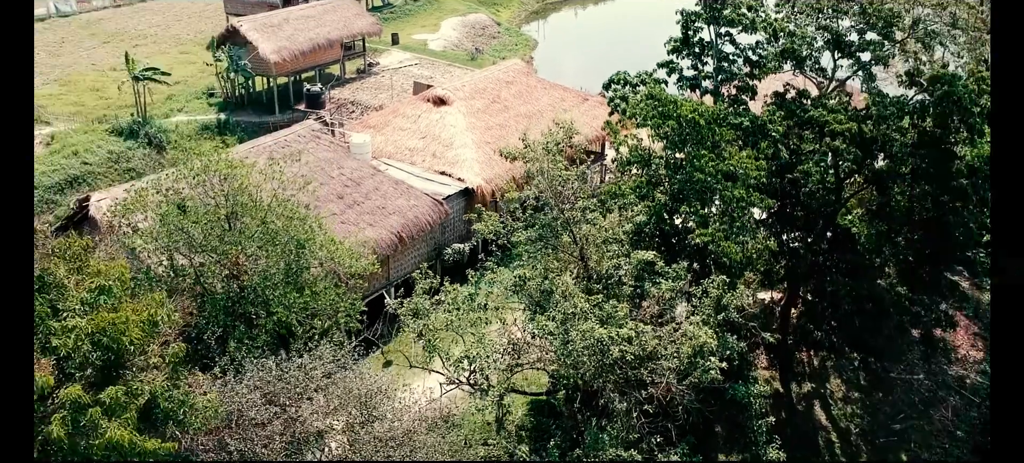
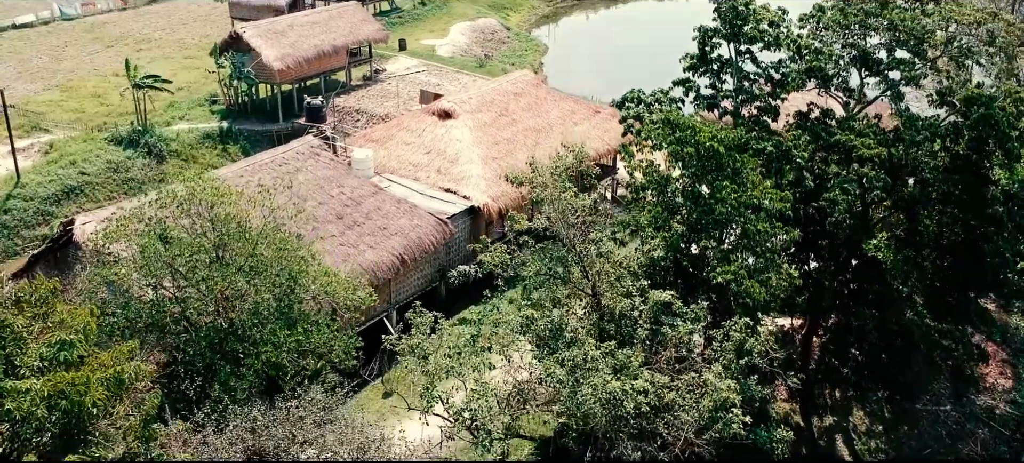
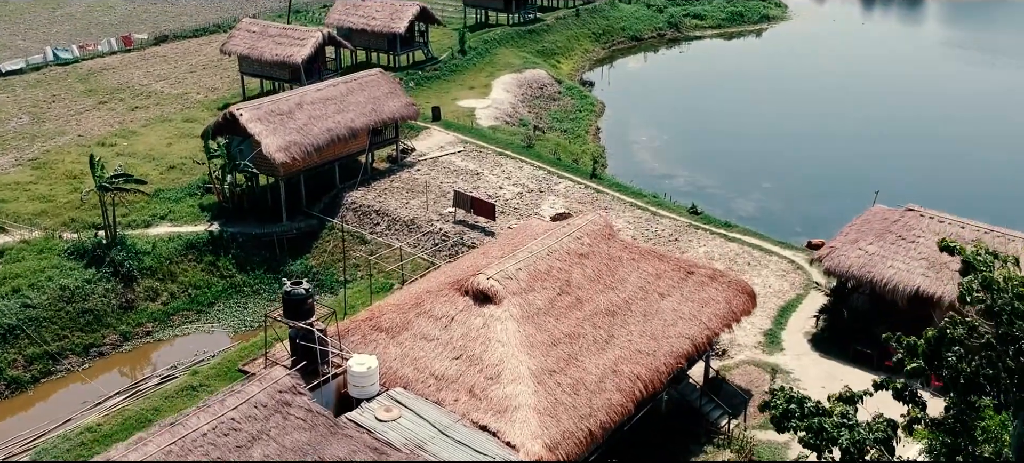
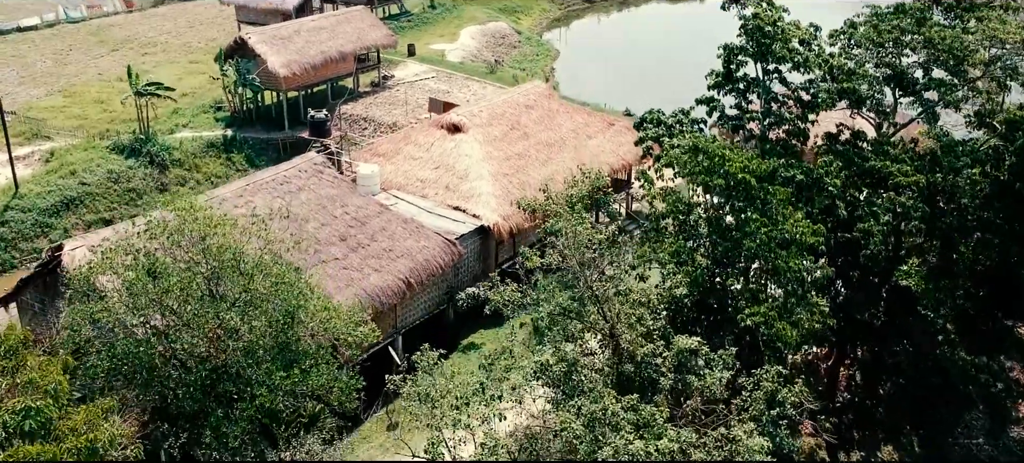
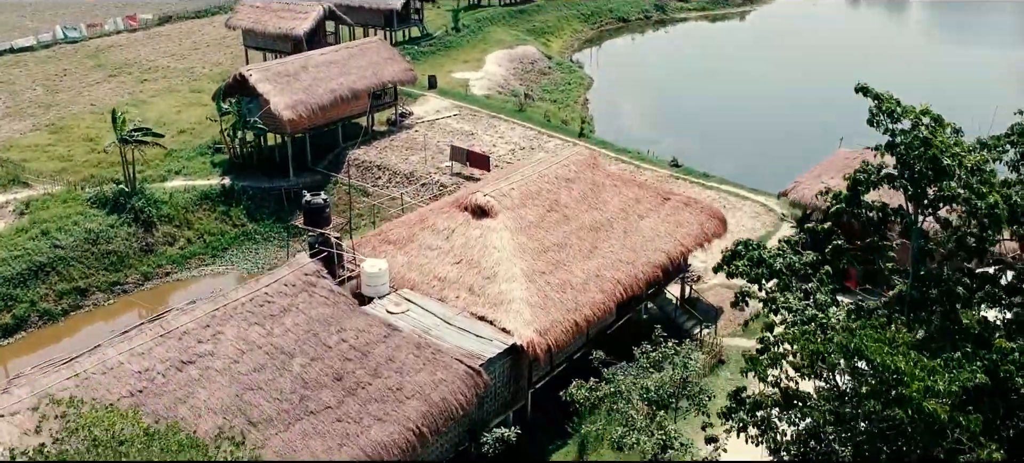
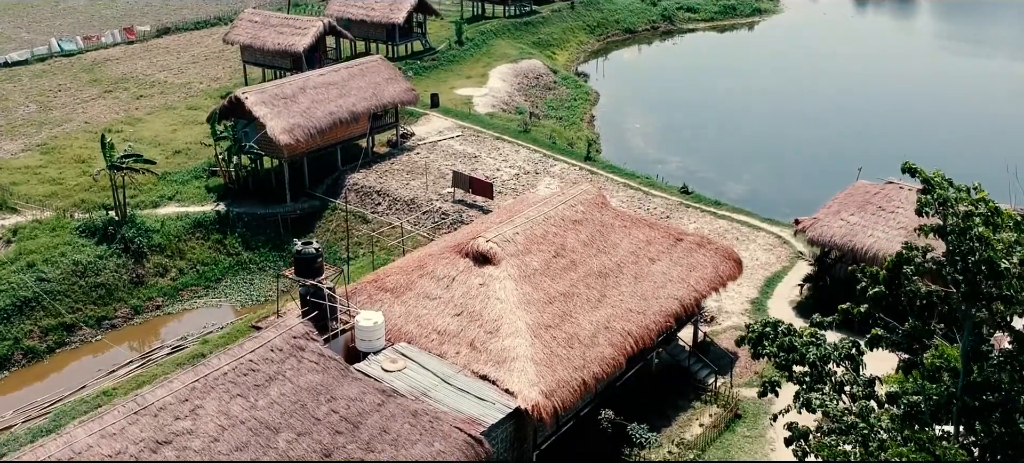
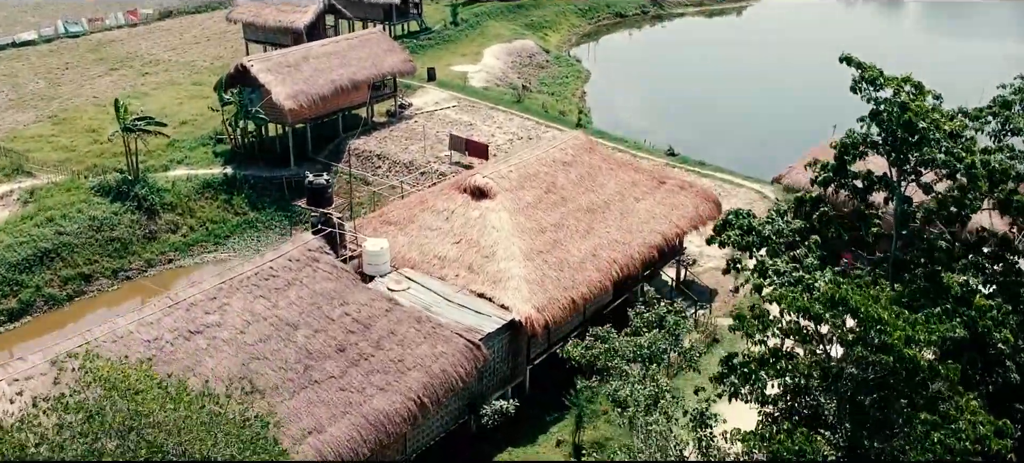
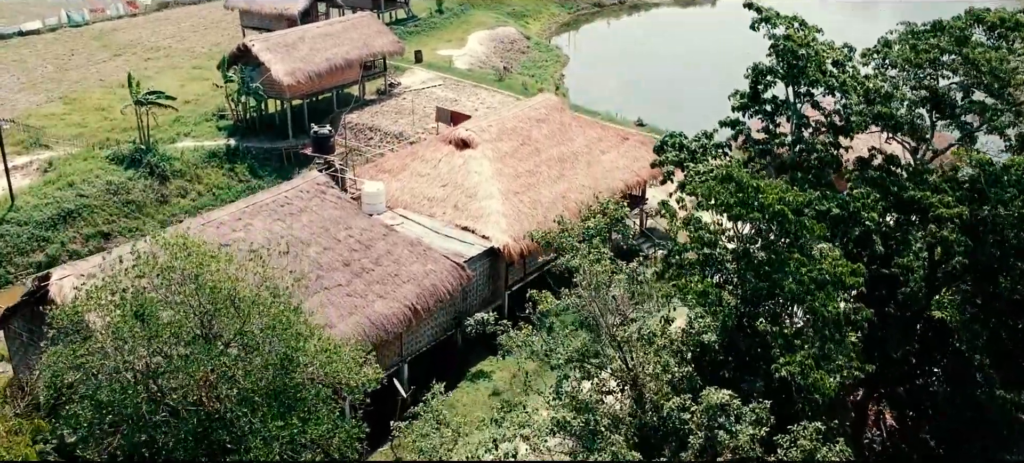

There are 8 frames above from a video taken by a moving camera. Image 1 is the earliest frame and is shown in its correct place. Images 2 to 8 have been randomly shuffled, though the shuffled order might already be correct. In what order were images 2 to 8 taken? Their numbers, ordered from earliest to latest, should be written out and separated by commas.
2, 4, 8, 7, 5, 6, 3
